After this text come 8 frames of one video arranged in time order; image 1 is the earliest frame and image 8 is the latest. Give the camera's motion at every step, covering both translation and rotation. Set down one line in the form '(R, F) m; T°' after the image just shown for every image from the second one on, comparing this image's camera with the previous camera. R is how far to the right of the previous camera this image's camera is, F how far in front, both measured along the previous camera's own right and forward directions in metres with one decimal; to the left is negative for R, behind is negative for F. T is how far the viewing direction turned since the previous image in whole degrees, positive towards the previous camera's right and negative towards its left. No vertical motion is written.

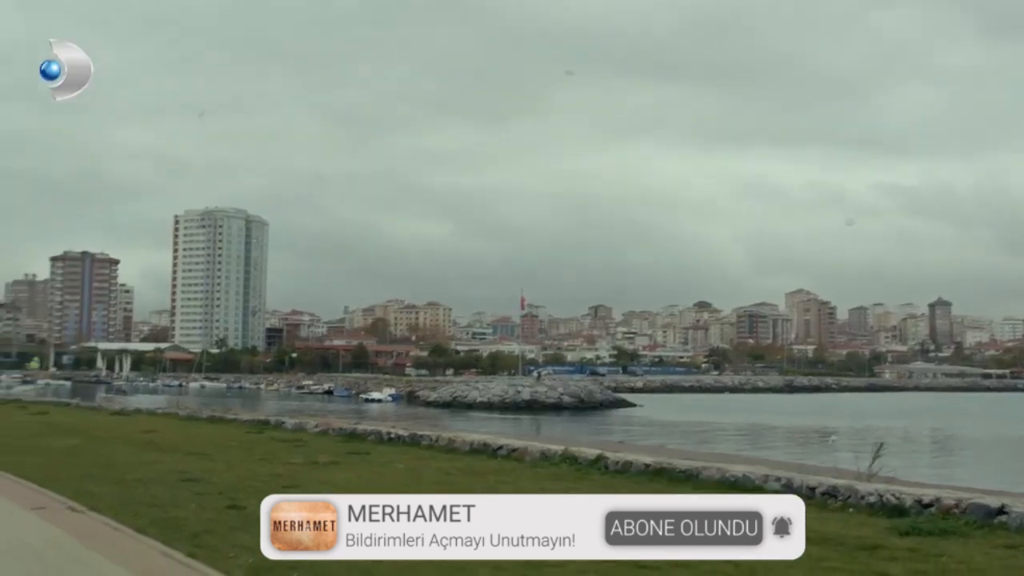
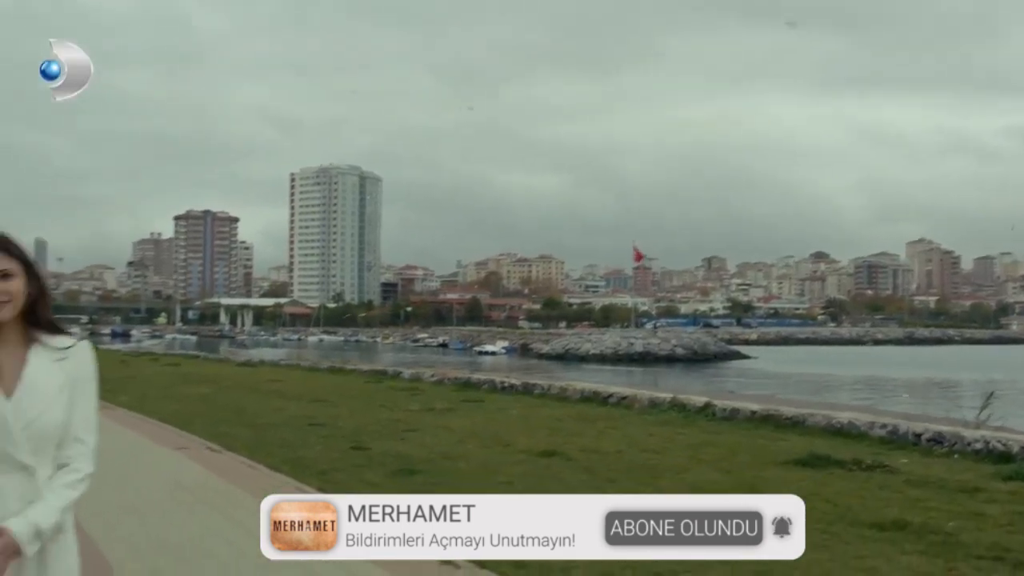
(+0.1, -0.5) m; -6°
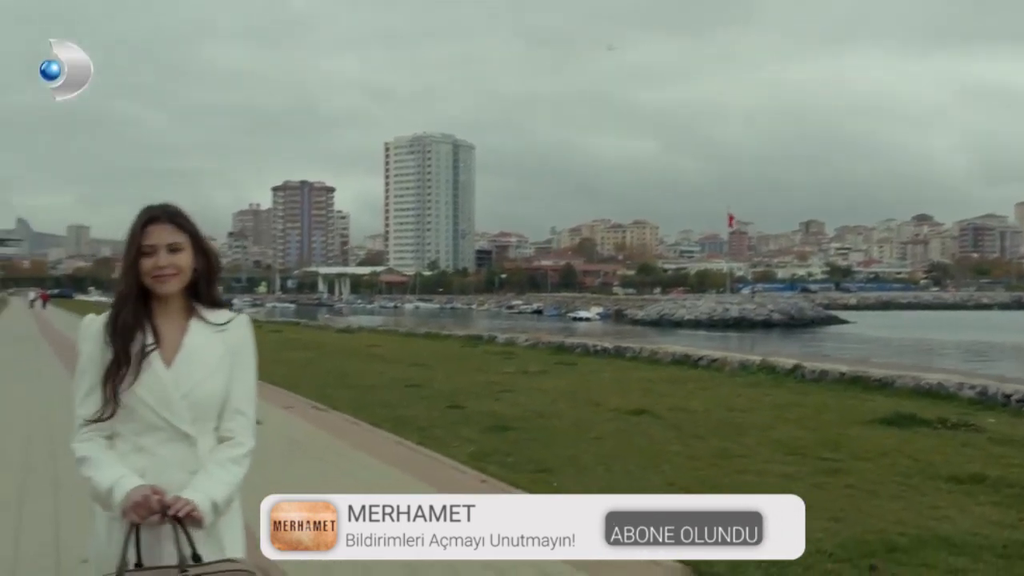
(0.0, -0.5) m; -5°
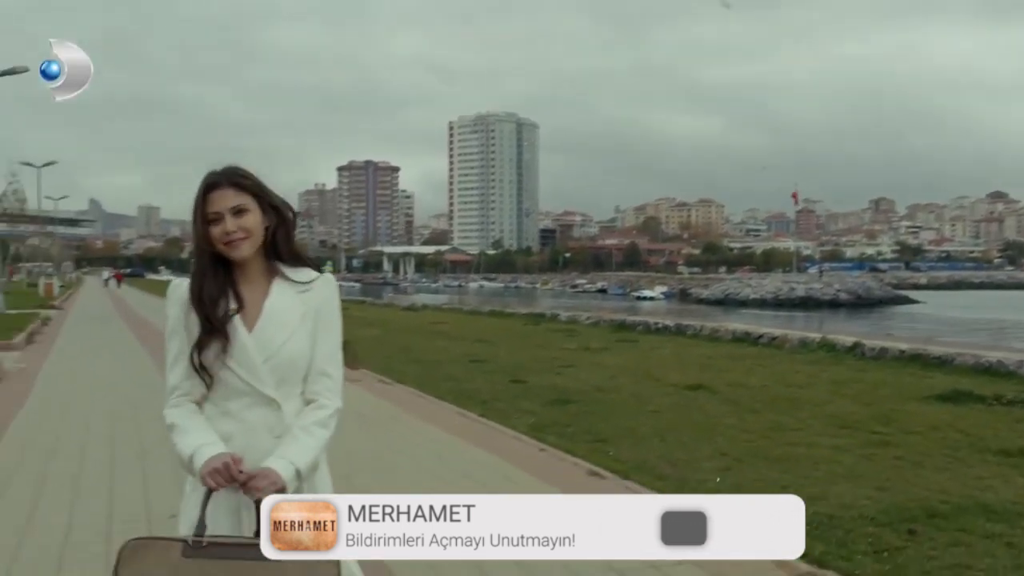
(0.0, -0.4) m; -3°
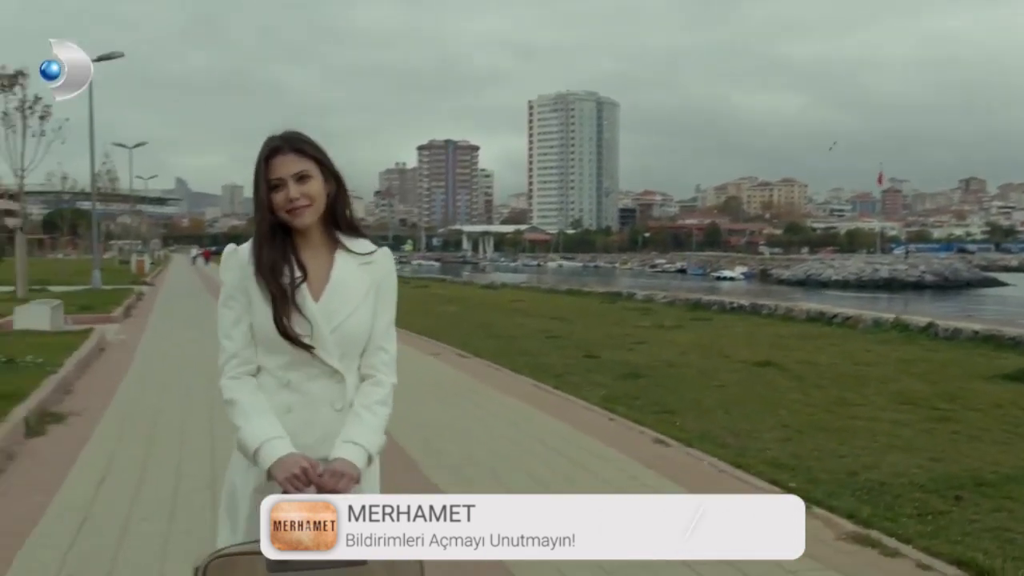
(+0.1, -0.5) m; -4°
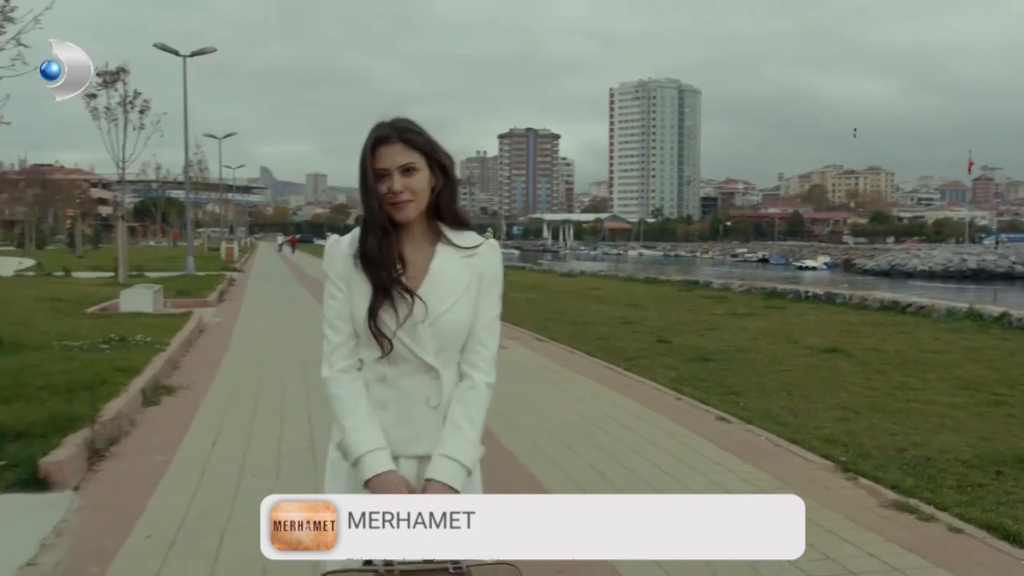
(+0.1, -0.6) m; -4°
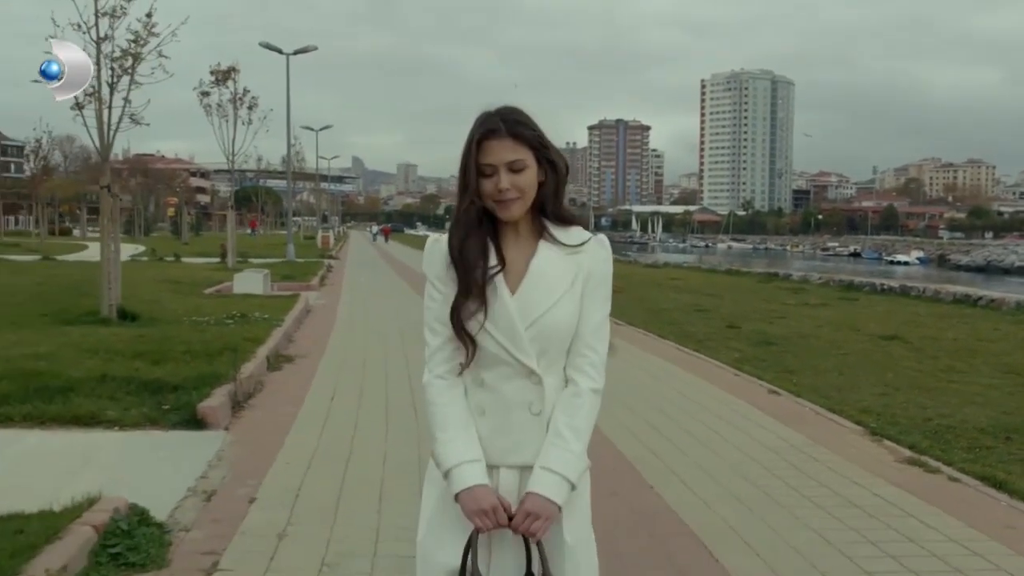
(+0.1, -1.2) m; -4°
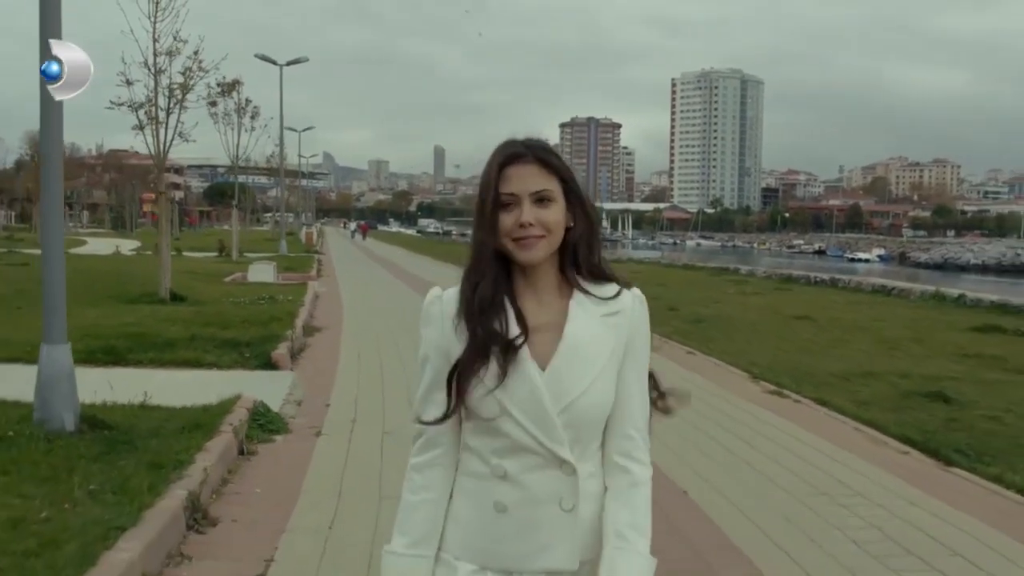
(-0.1, -3.1) m; +1°
